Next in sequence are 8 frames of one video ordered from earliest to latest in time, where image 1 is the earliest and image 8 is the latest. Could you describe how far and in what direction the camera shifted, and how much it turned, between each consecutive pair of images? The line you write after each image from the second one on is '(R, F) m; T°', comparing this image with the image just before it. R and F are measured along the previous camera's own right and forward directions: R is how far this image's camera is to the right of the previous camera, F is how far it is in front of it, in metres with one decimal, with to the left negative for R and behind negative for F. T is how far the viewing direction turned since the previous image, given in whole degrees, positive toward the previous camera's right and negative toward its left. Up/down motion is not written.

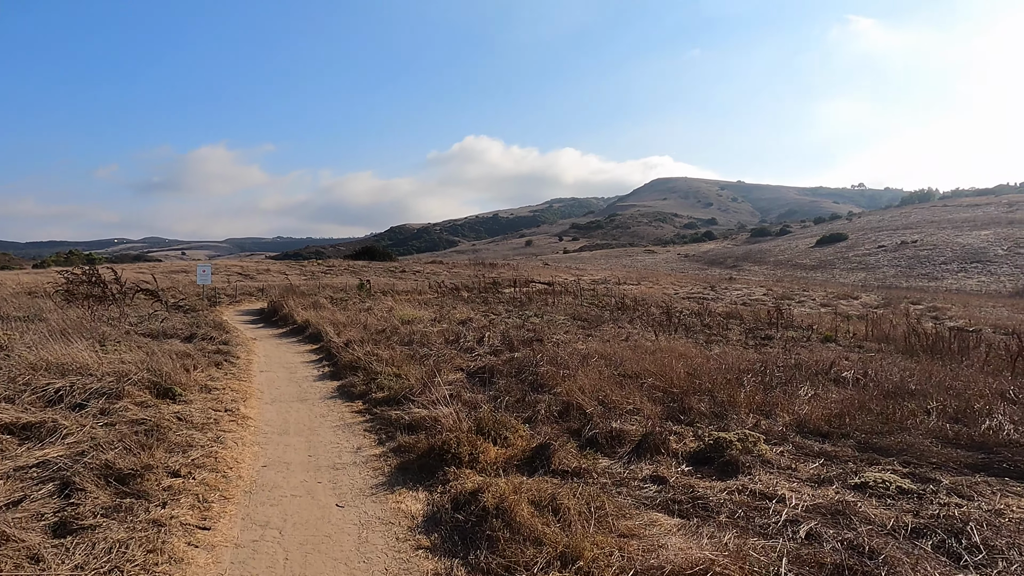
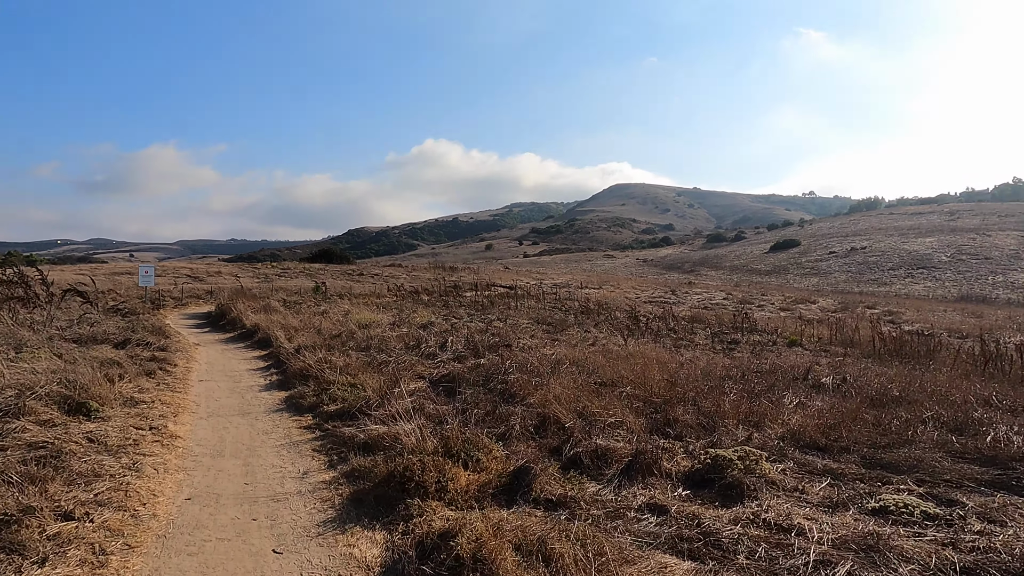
(-0.1, +0.5) m; +3°
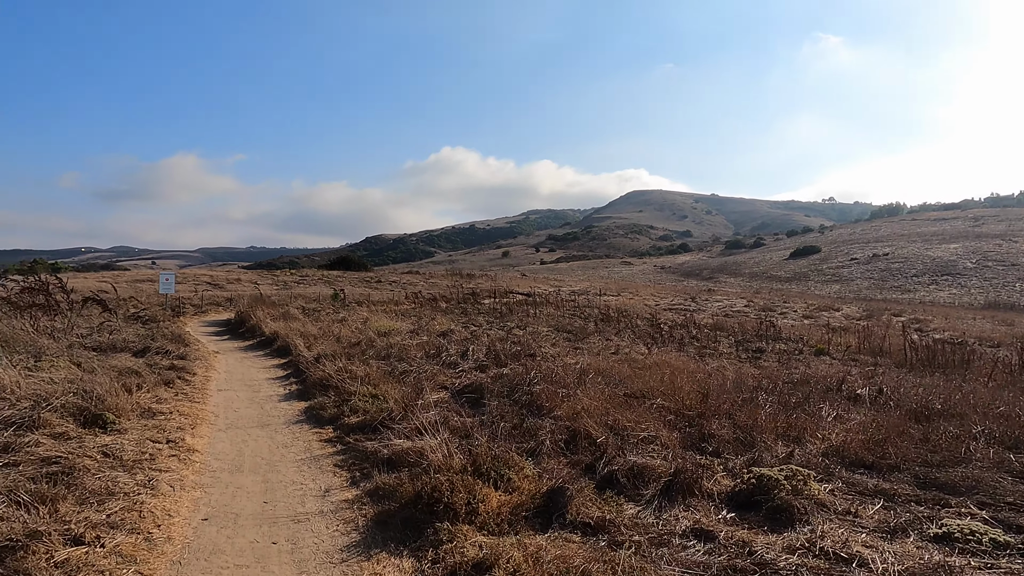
(-0.1, +0.2) m; -1°
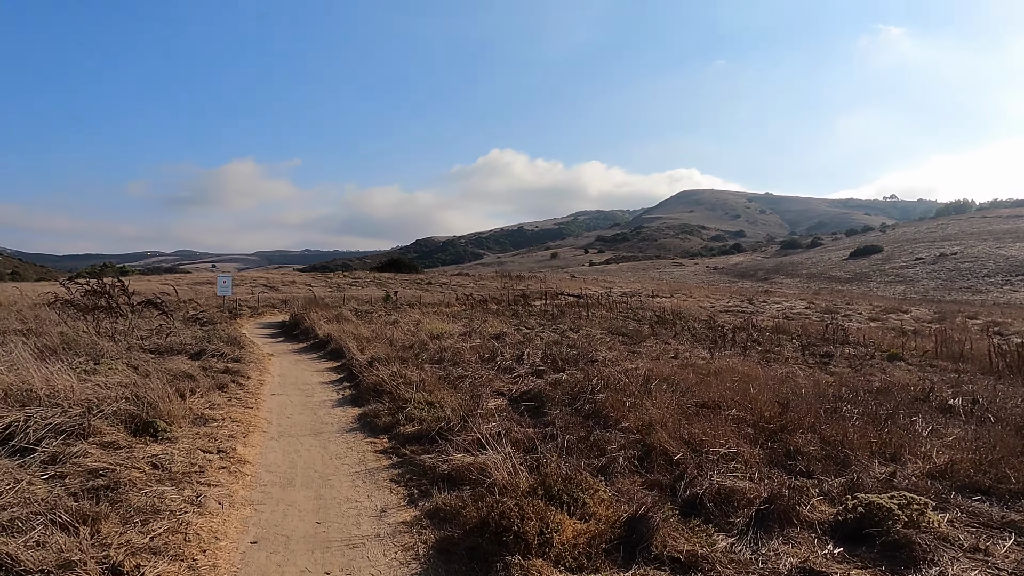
(-0.1, +0.3) m; -4°
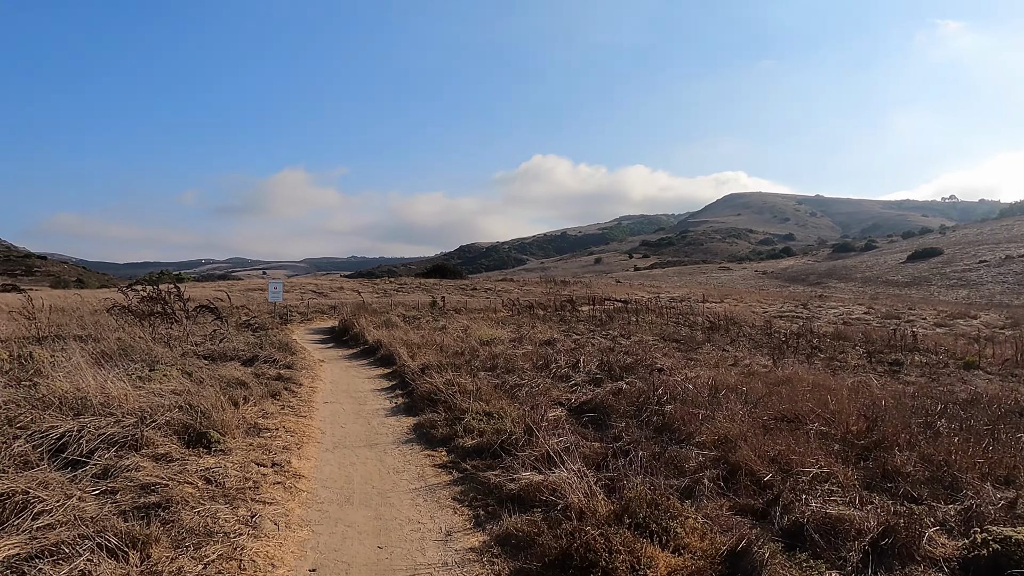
(-0.1, +0.3) m; -4°
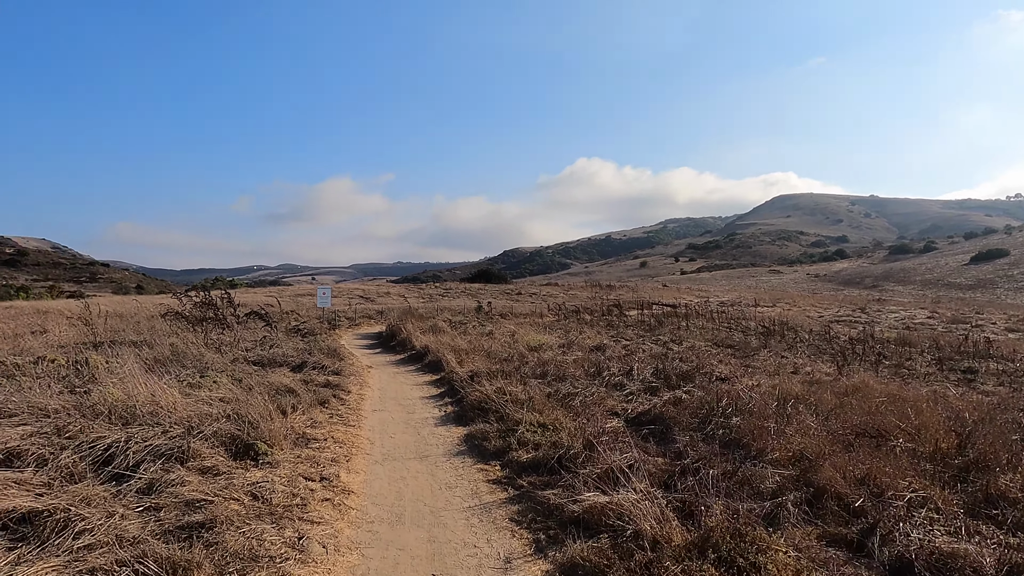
(-0.1, +0.2) m; -4°
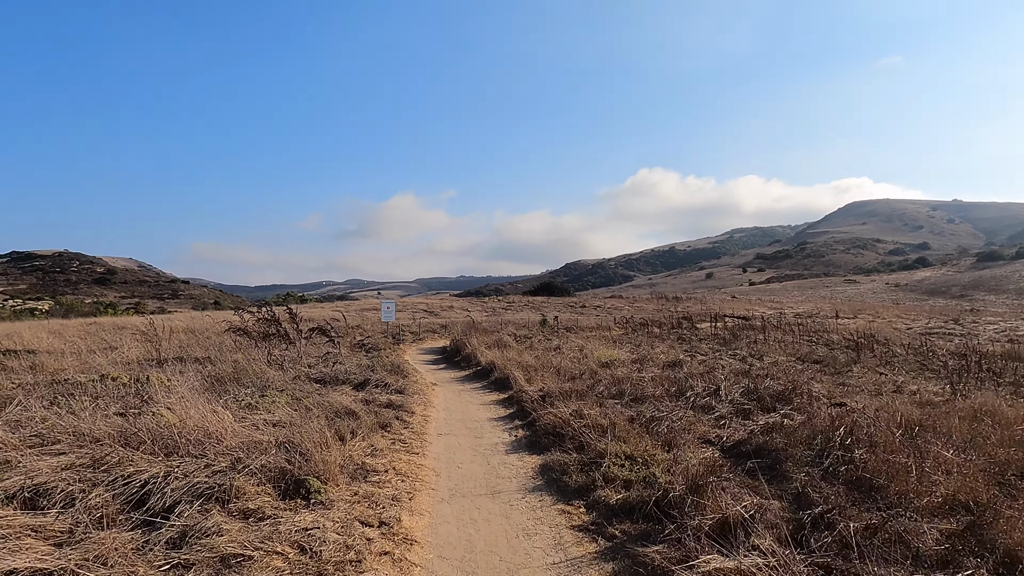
(-0.1, +0.5) m; -5°
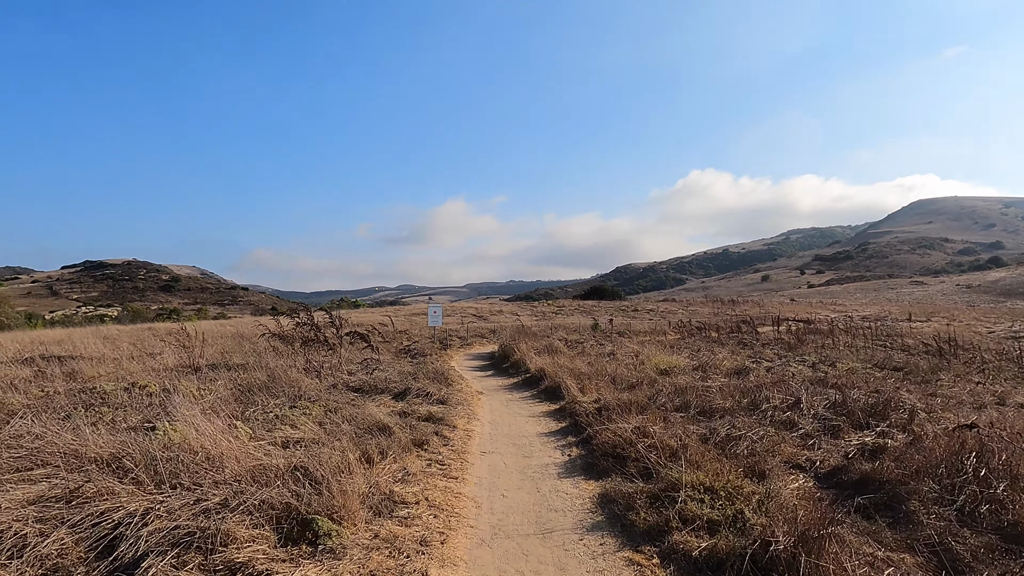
(0.0, +0.7) m; -4°
